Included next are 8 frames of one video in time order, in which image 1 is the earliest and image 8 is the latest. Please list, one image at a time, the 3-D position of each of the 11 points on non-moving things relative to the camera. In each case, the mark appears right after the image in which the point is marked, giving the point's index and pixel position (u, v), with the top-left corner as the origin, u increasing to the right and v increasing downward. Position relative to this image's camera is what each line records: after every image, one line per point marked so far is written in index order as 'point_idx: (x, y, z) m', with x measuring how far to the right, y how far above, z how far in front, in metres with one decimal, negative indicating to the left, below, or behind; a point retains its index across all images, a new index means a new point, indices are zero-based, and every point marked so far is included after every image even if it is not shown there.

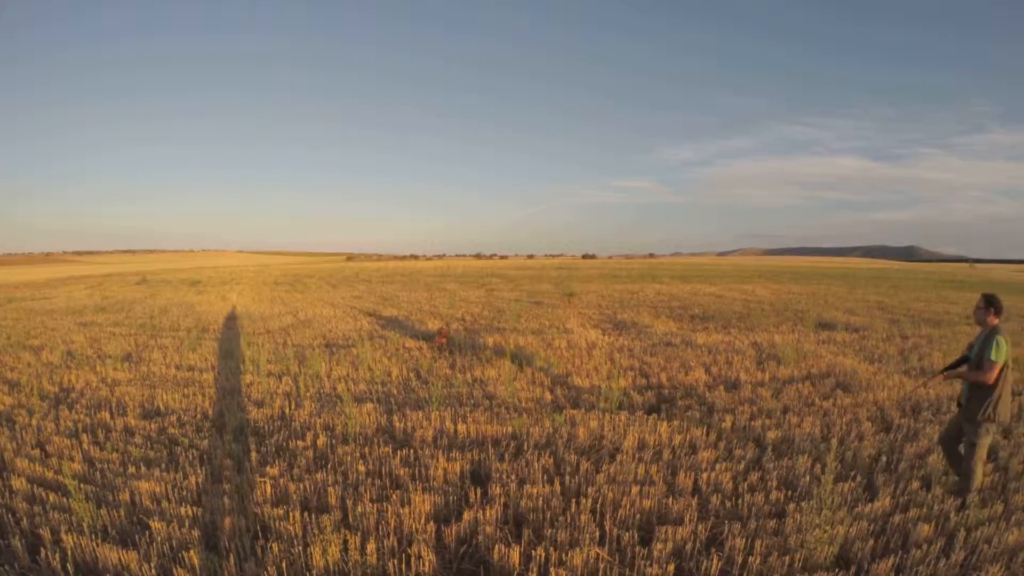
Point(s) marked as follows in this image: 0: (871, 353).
0: (+7.8, -1.4, +11.5) m
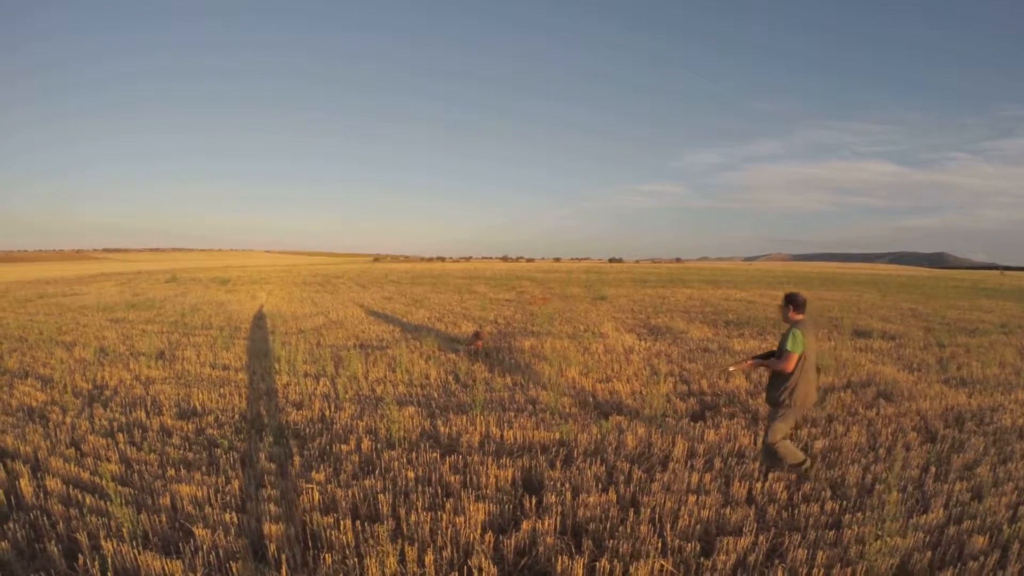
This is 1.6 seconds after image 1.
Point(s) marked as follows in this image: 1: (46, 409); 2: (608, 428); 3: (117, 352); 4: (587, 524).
0: (+8.4, -1.5, +11.0) m
1: (-4.5, -1.2, +5.0) m
2: (+1.1, -1.5, +5.8) m
3: (-6.2, -1.0, +8.2) m
4: (+0.6, -1.8, +4.0) m
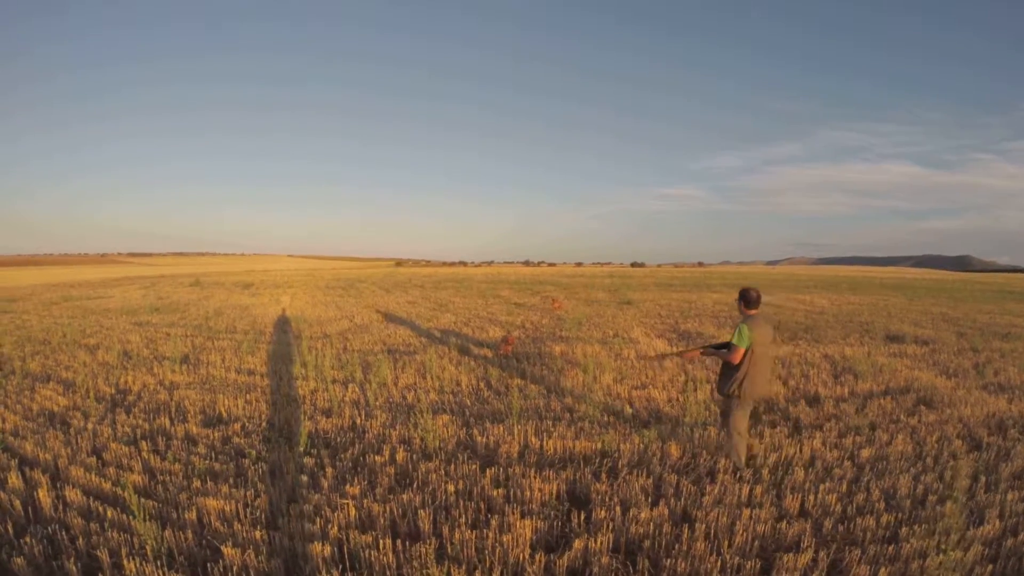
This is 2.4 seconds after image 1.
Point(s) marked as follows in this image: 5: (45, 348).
0: (+9.0, -1.6, +10.4) m
1: (-4.1, -1.2, +4.8) m
2: (+1.5, -1.5, +5.5) m
3: (-5.7, -1.1, +8.1) m
4: (+0.9, -1.8, +3.6) m
5: (-8.0, -1.0, +9.0) m
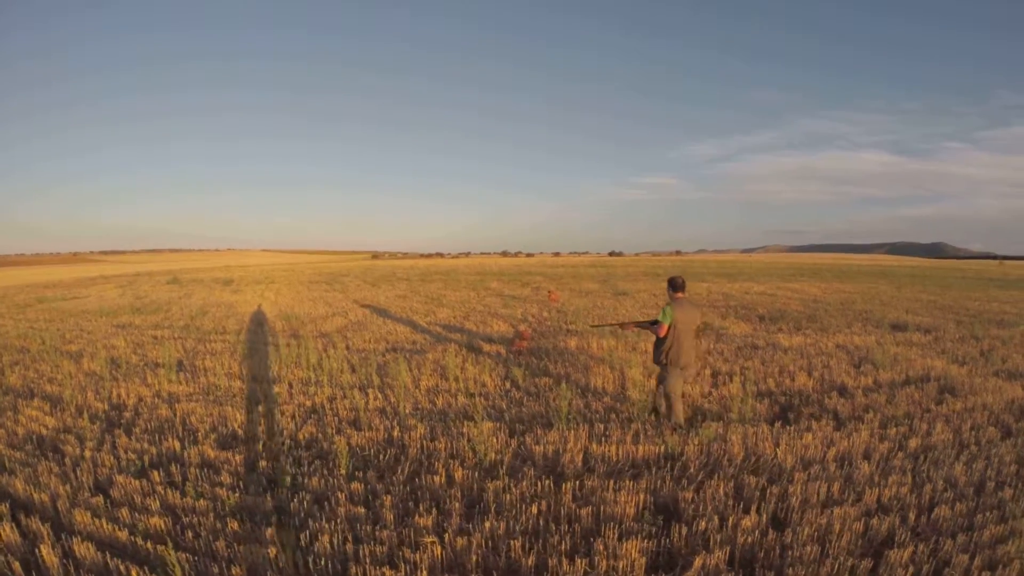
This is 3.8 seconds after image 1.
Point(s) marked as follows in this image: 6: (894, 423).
0: (+9.2, -1.3, +10.3) m
1: (-3.7, -1.2, +4.1) m
2: (+1.9, -1.4, +5.1) m
3: (-5.4, -1.0, +7.3) m
4: (+1.5, -1.7, +3.2) m
5: (-7.7, -1.1, +8.1) m
6: (+4.7, -1.6, +6.4) m
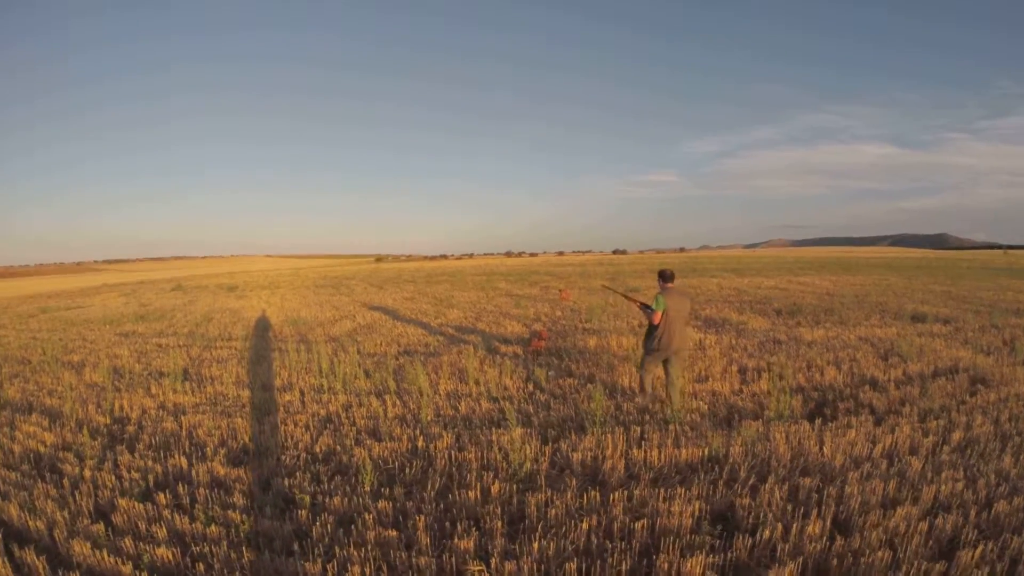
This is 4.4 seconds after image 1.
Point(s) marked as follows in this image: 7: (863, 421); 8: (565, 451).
0: (+9.4, -1.1, +10.0) m
1: (-3.4, -1.2, +3.8) m
2: (+2.2, -1.3, +4.7) m
3: (-5.1, -1.1, +7.0) m
4: (+1.7, -1.6, +2.9) m
5: (-7.5, -1.2, +7.8) m
6: (+5.0, -1.5, +6.1) m
7: (+3.8, -1.4, +5.6) m
8: (+0.4, -1.3, +4.0) m
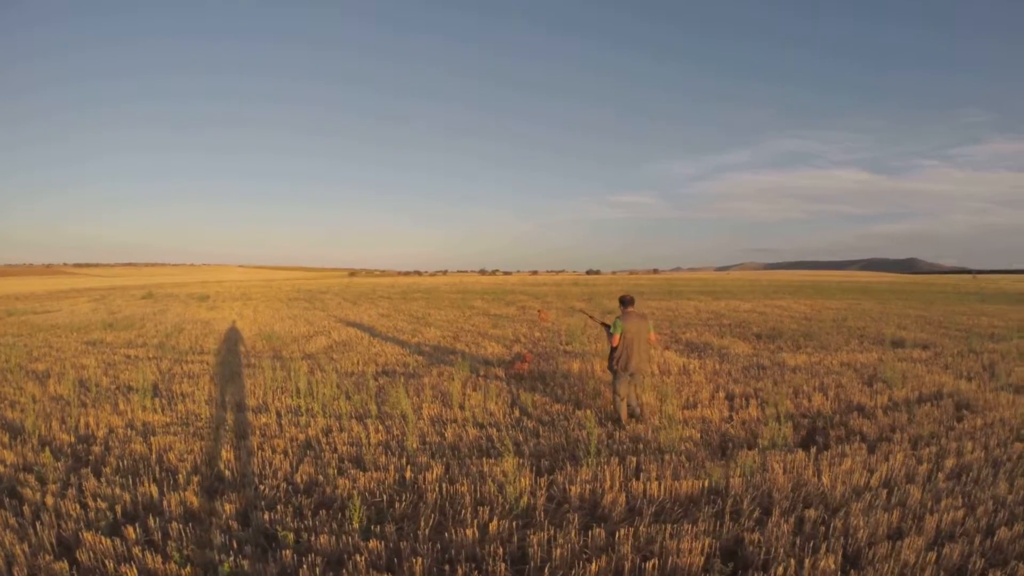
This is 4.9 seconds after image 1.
0: (+9.1, -1.6, +10.2) m
1: (-3.4, -1.3, +3.5) m
2: (+2.1, -1.6, +4.6) m
3: (-5.3, -1.3, +6.6) m
4: (+1.7, -1.8, +2.8) m
5: (-7.7, -1.3, +7.3) m
6: (+4.9, -1.8, +6.1) m
7: (+3.7, -1.7, +5.6) m
8: (+0.4, -1.5, +3.9) m
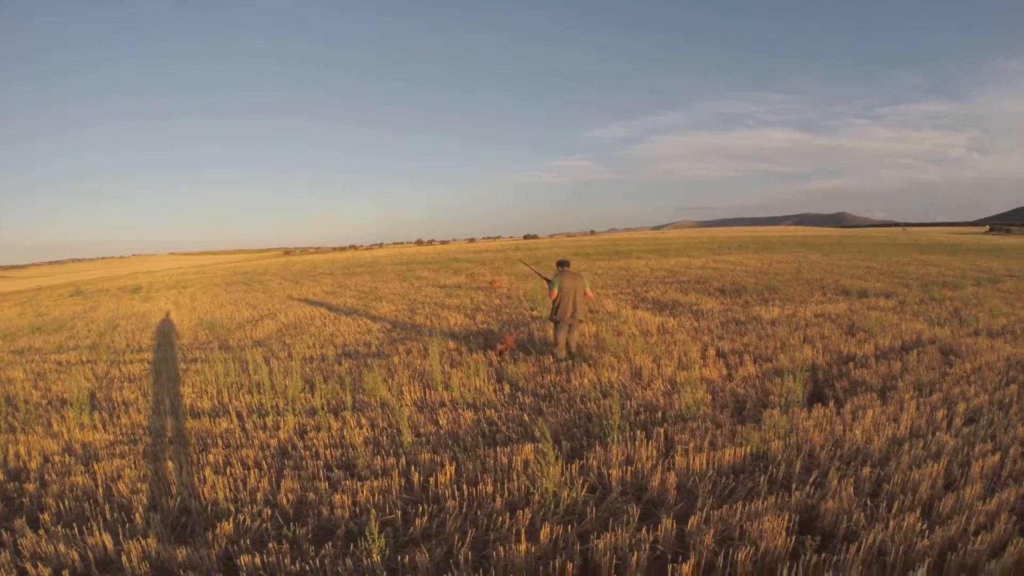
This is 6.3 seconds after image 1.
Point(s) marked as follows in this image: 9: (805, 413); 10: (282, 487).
0: (+8.6, -0.5, +10.6) m
1: (-3.2, -1.3, +2.7) m
2: (+2.2, -1.2, +4.4) m
3: (-5.3, -1.2, +5.6) m
4: (+2.0, -1.6, +2.5) m
5: (-7.8, -1.4, +6.1) m
6: (+4.8, -1.2, +6.1) m
7: (+3.7, -1.2, +5.5) m
8: (+0.6, -1.2, +3.4) m
9: (+2.7, -1.2, +4.9) m
10: (-1.5, -1.3, +3.3) m
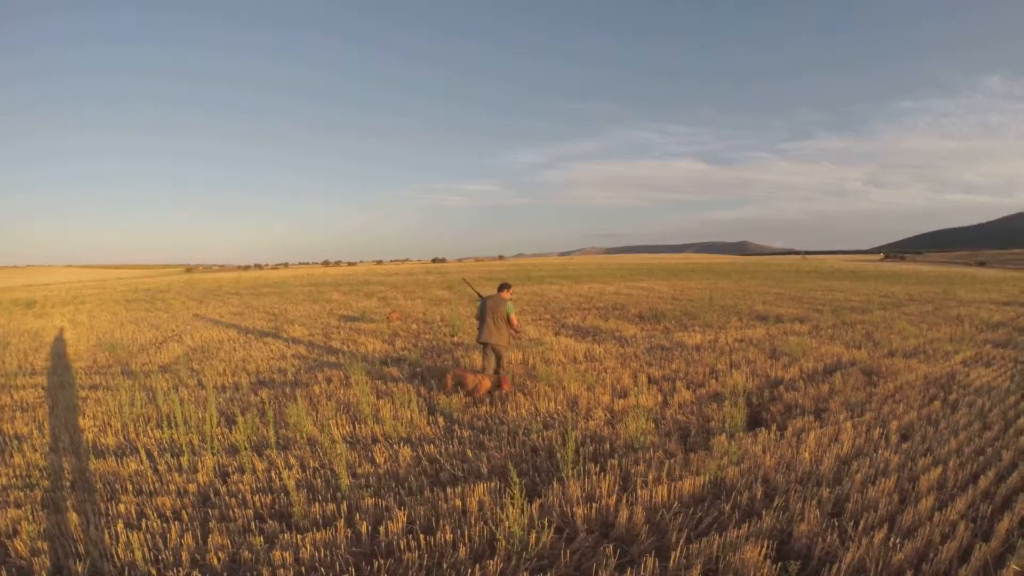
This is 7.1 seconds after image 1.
0: (+7.6, -1.0, +11.3) m
1: (-3.2, -1.4, +2.0) m
2: (+2.0, -1.4, +4.4) m
3: (-5.6, -1.3, +4.6) m
4: (+2.0, -1.7, +2.4) m
5: (-8.2, -1.5, +4.8) m
6: (+4.3, -1.5, +6.4) m
7: (+3.3, -1.5, +5.6) m
8: (+0.4, -1.3, +3.2) m
9: (+2.4, -1.4, +4.9) m
10: (-1.5, -1.3, +2.9) m
